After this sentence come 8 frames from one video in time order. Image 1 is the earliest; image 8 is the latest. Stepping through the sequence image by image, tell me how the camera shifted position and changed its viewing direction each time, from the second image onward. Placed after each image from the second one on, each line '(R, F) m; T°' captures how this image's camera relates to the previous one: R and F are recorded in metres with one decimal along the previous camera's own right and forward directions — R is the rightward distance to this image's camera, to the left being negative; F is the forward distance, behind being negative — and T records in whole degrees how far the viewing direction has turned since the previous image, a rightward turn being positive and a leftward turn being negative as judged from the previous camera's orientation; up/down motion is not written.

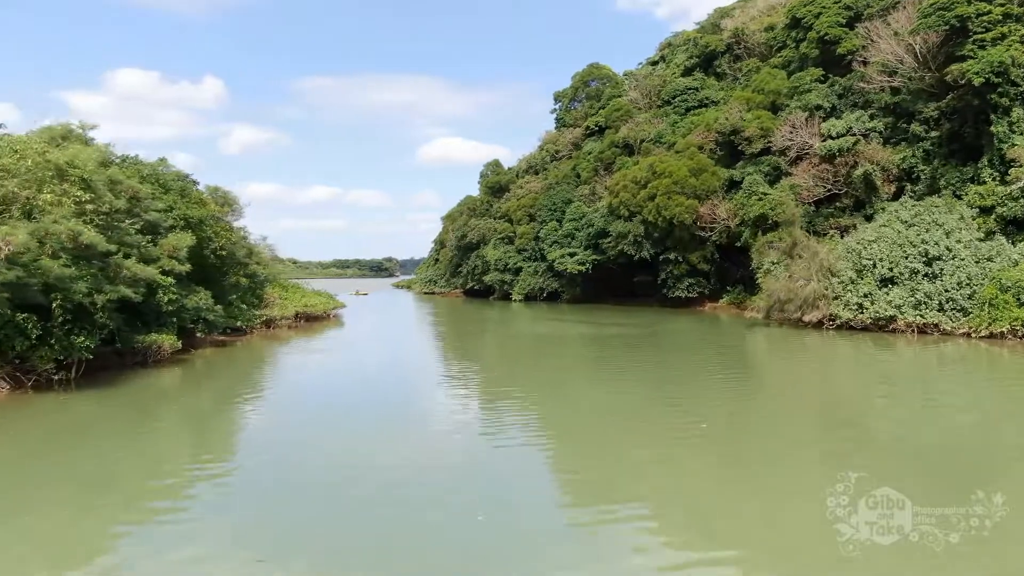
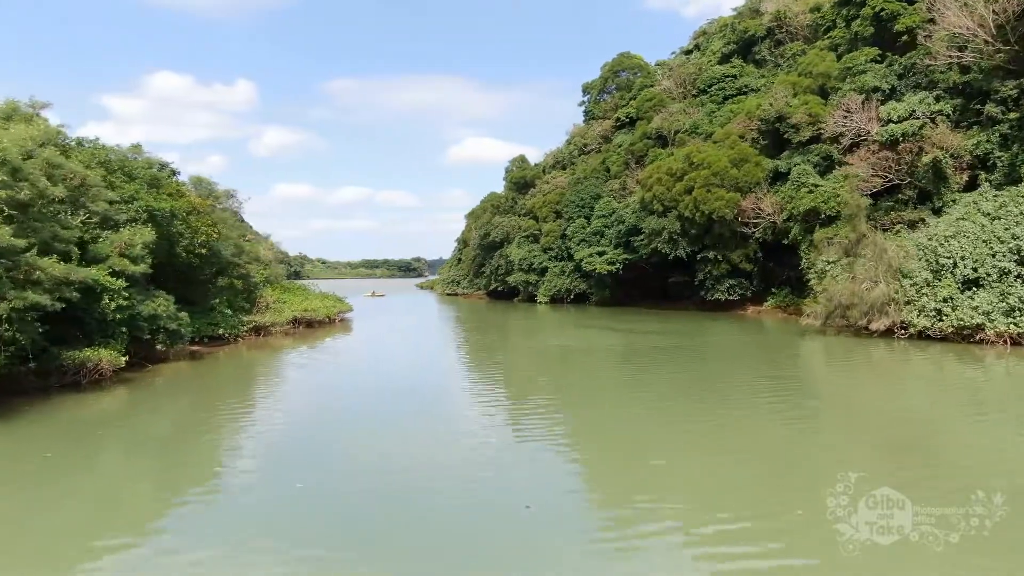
(+0.2, +2.2) m; -2°
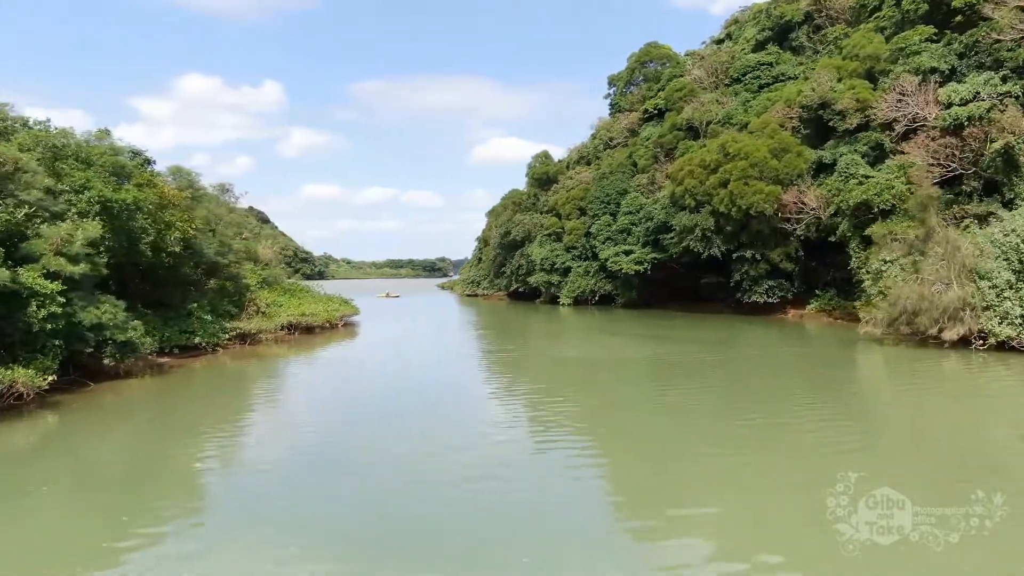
(+0.2, +1.9) m; -2°
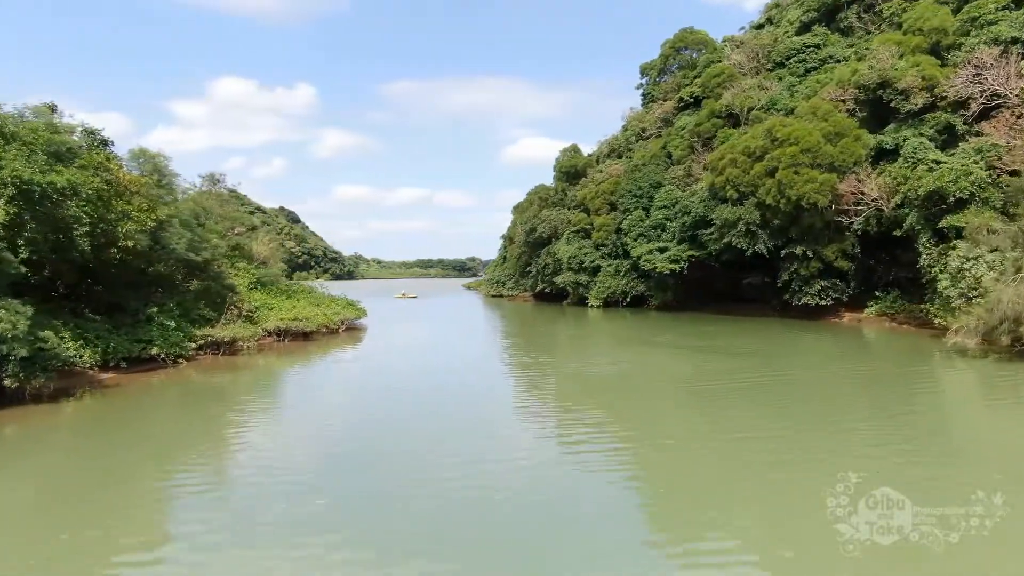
(+0.2, +2.2) m; -2°
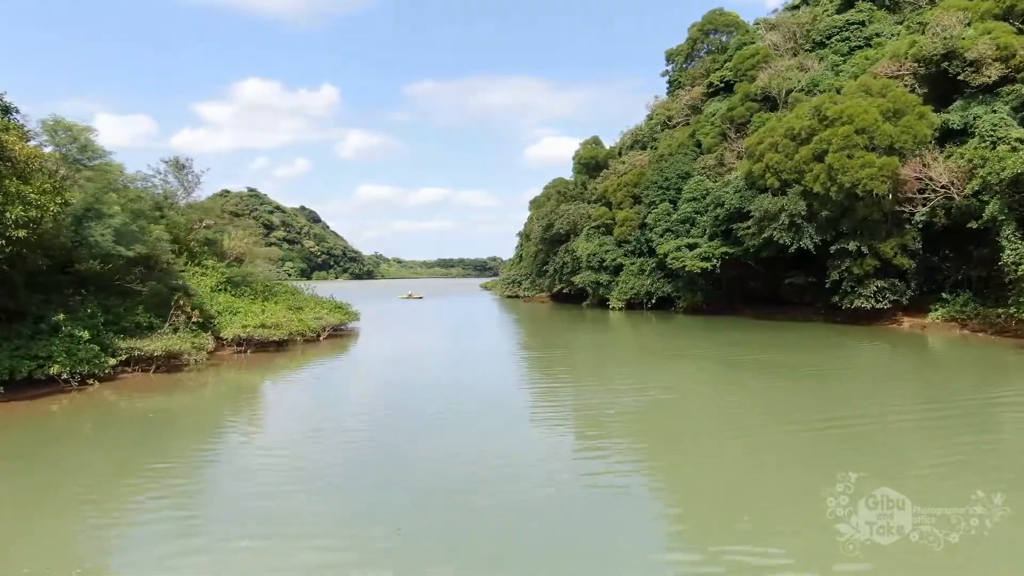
(+0.3, +2.5) m; -2°
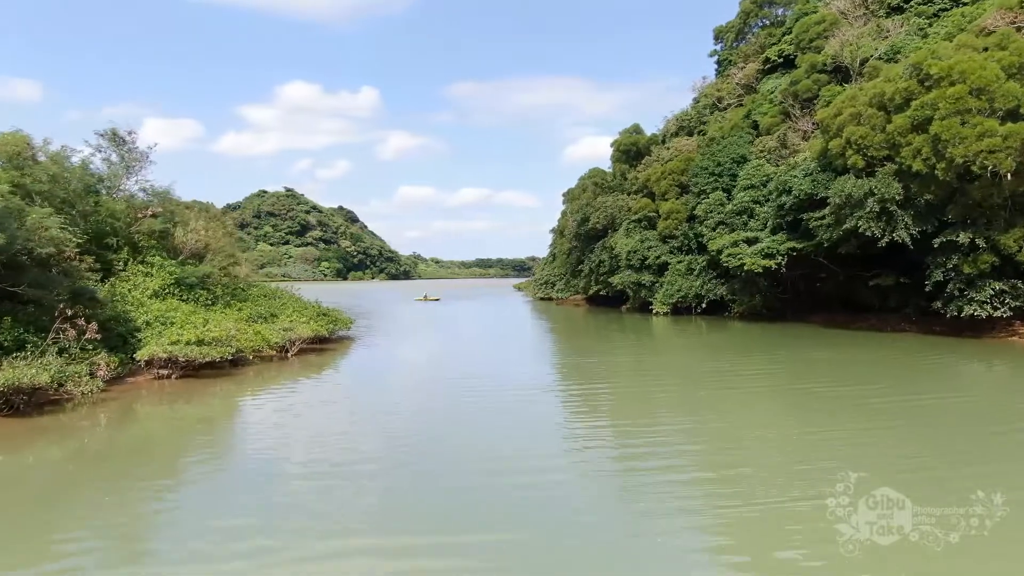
(+0.3, +3.3) m; -3°
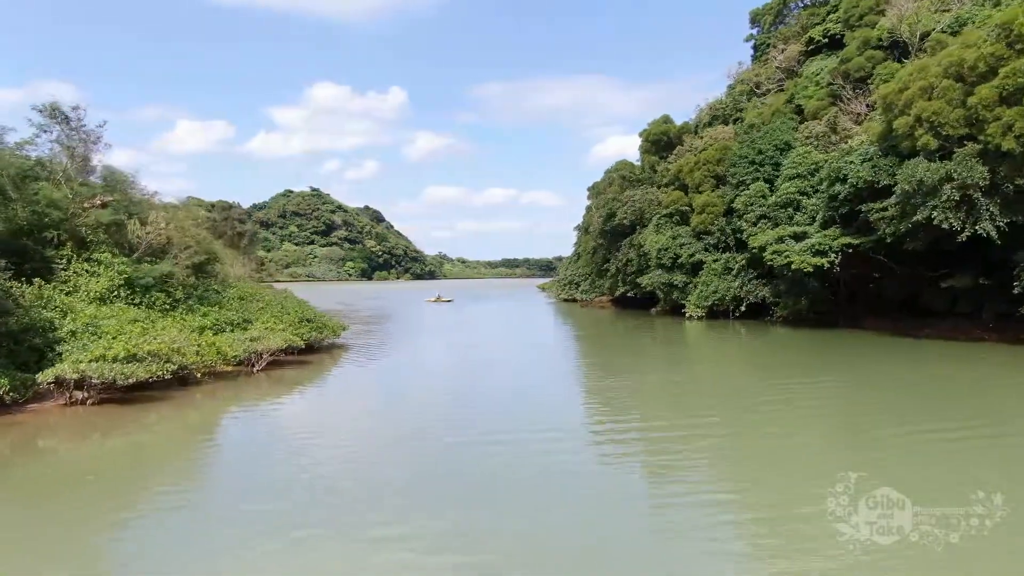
(+0.2, +2.1) m; -2°
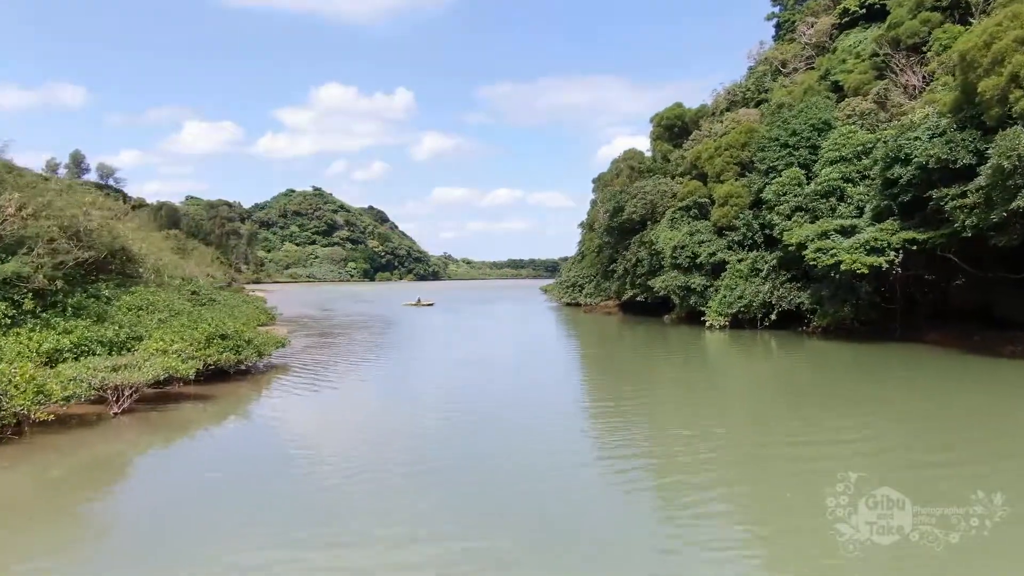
(+0.4, +3.1) m; 0°
